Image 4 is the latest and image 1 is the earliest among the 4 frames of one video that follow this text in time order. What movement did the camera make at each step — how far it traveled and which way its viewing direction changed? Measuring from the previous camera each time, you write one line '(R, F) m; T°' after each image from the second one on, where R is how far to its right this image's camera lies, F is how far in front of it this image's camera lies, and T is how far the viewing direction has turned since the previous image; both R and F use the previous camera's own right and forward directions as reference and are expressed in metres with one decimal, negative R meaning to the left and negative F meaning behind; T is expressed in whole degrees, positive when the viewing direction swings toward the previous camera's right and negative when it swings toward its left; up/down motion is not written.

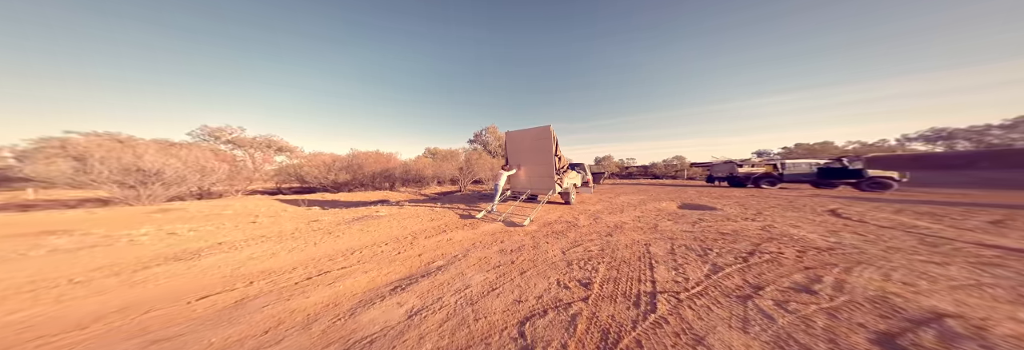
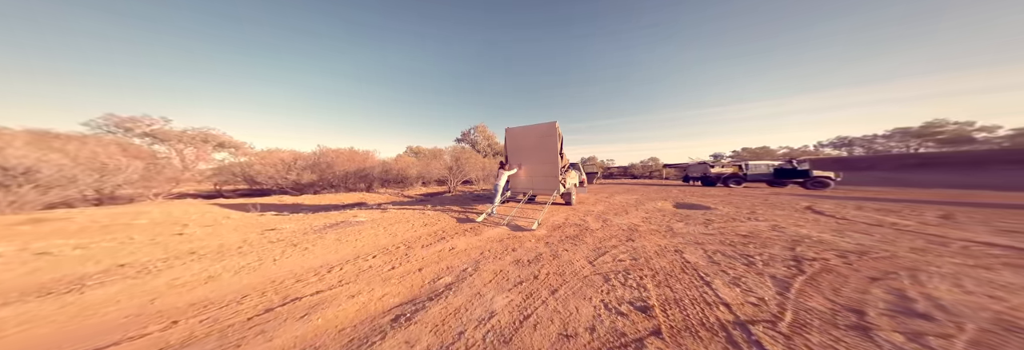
(-0.6, +0.7) m; +5°
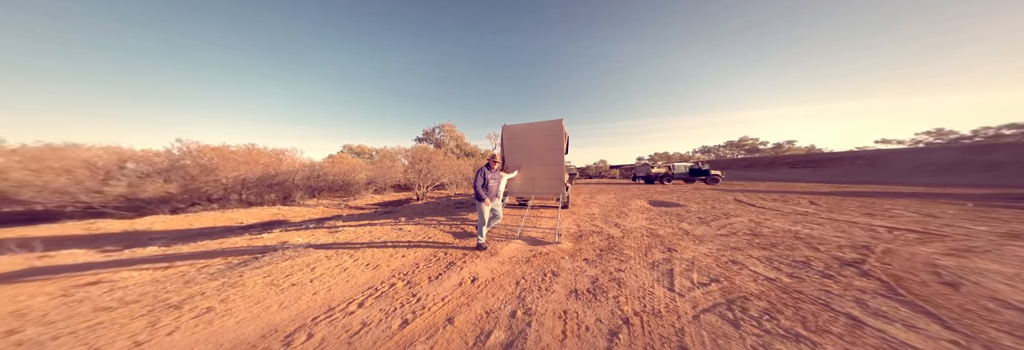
(-1.3, +1.3) m; +13°
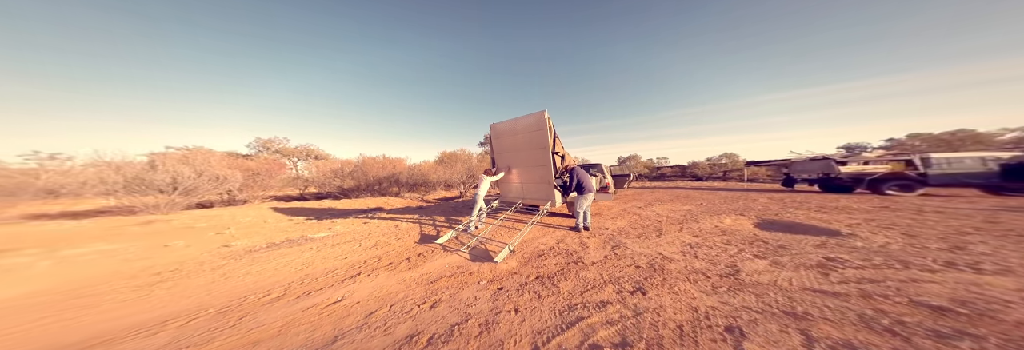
(+3.0, +0.8) m; -27°
